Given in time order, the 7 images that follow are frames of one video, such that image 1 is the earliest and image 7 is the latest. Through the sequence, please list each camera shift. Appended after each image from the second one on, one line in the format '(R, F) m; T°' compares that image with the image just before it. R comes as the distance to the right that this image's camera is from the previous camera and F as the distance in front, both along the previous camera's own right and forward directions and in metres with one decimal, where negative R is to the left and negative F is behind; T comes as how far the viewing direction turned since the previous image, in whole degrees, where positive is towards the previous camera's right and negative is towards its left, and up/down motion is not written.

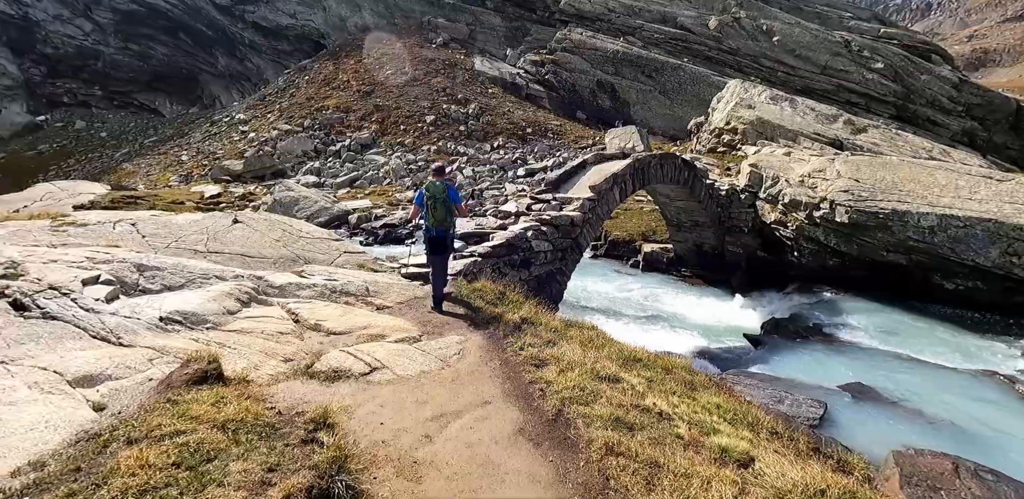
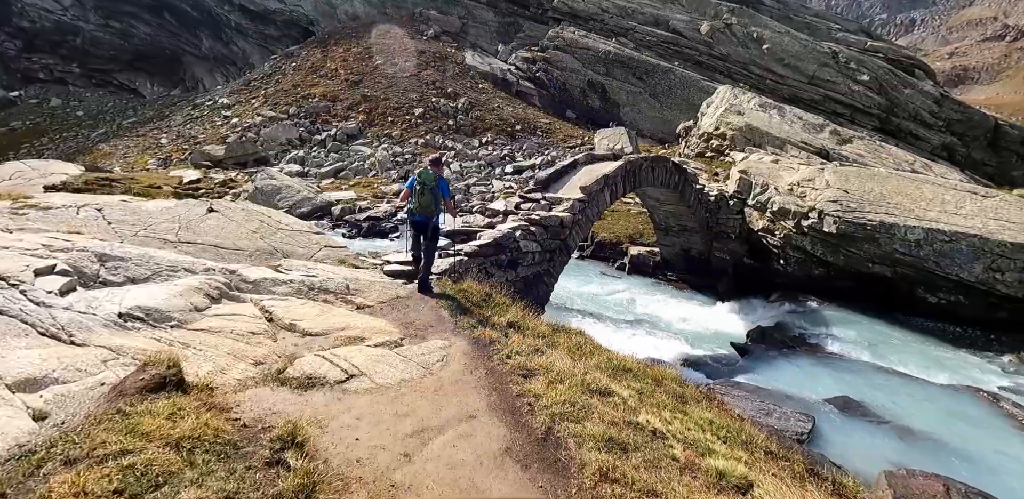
(-0.1, +0.4) m; +2°
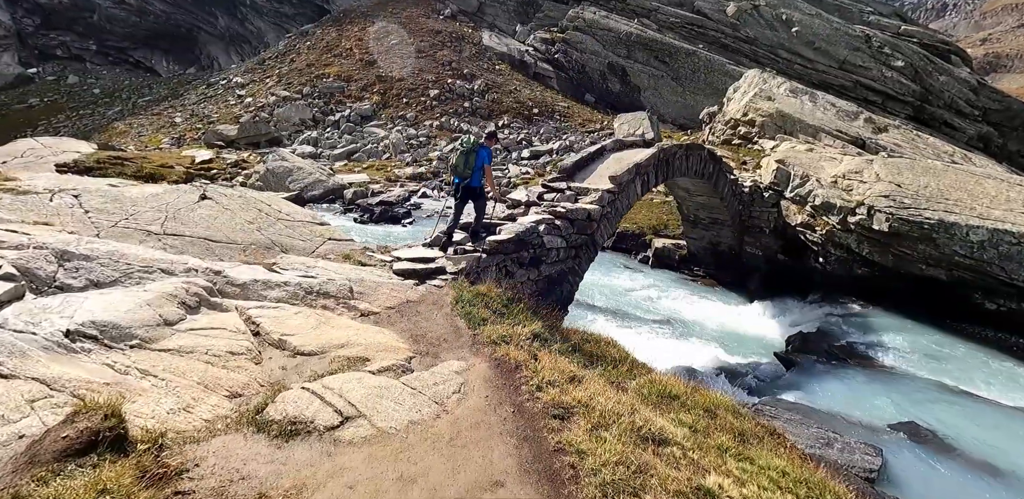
(-0.2, +1.3) m; -1°
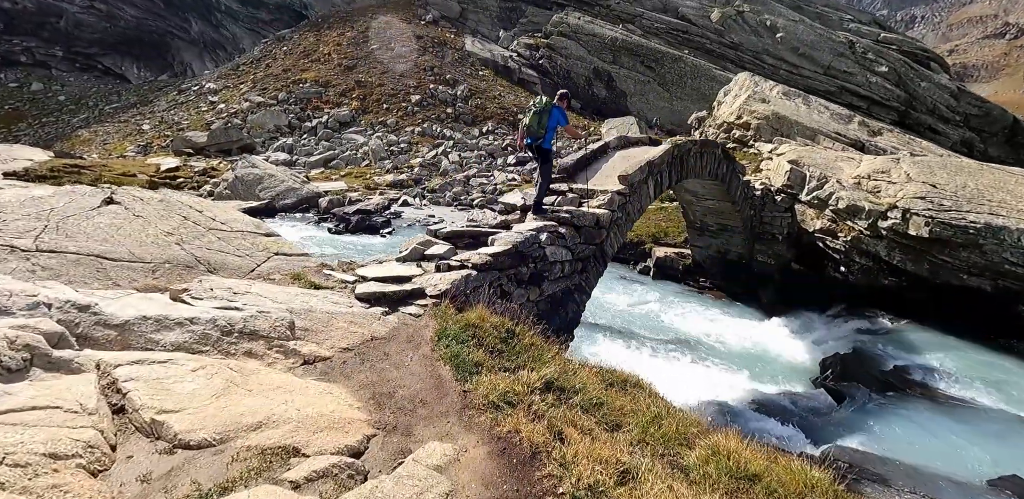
(-0.2, +2.3) m; +2°
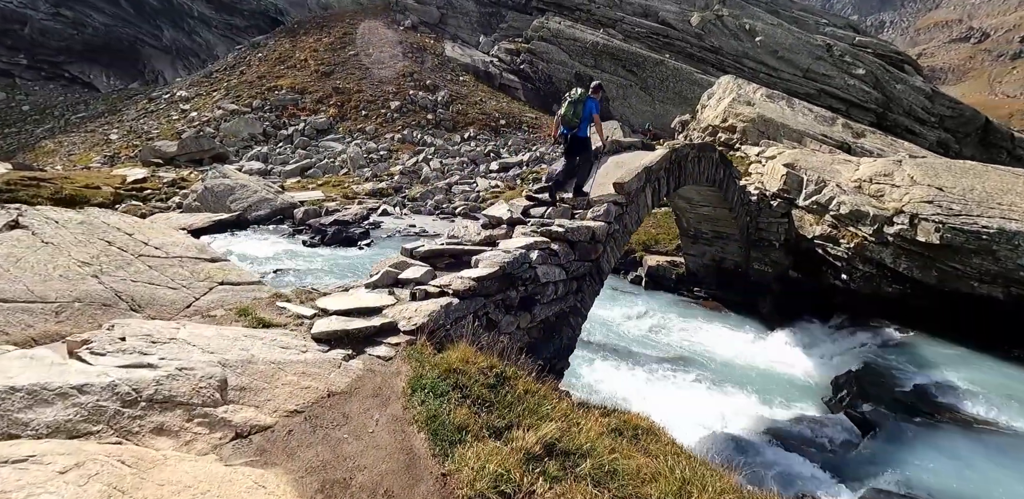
(0.0, +1.2) m; +2°
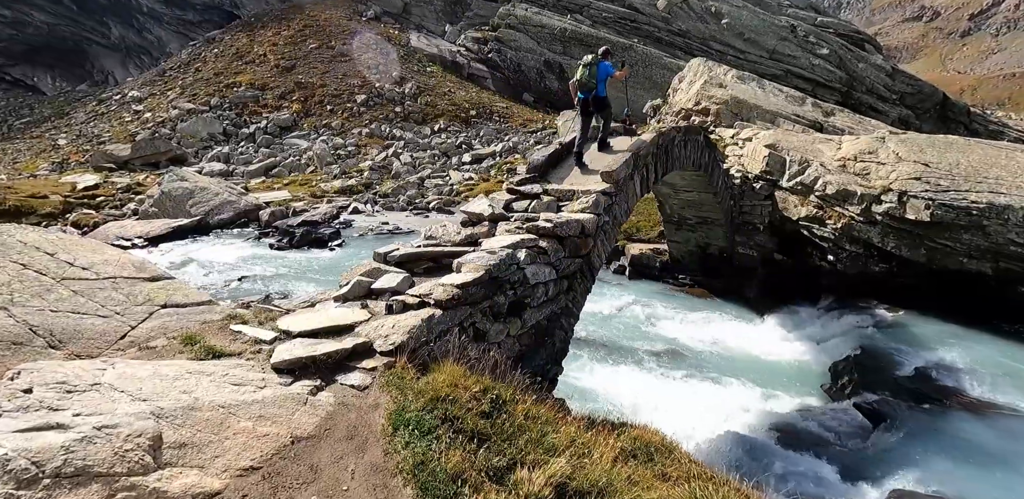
(-0.1, +0.9) m; +3°
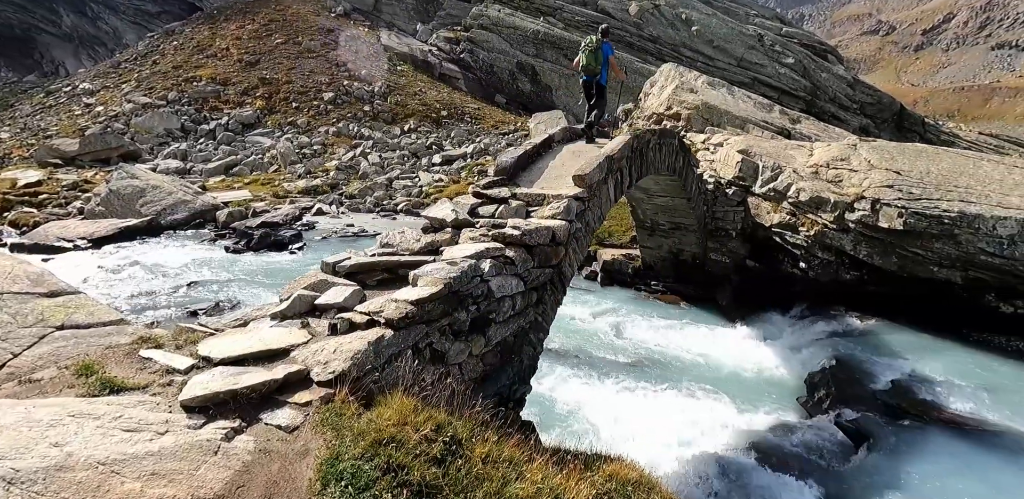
(+0.1, +0.7) m; +3°
